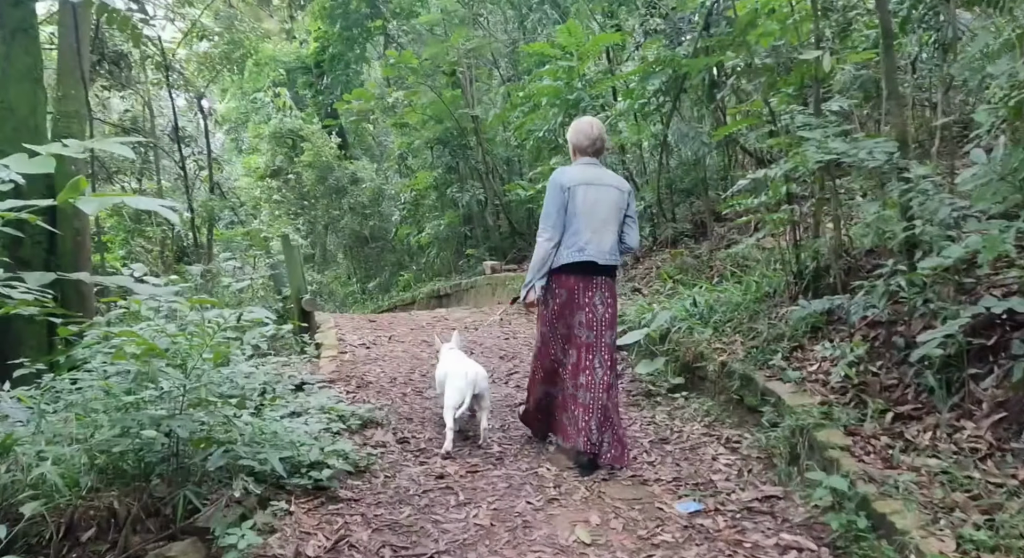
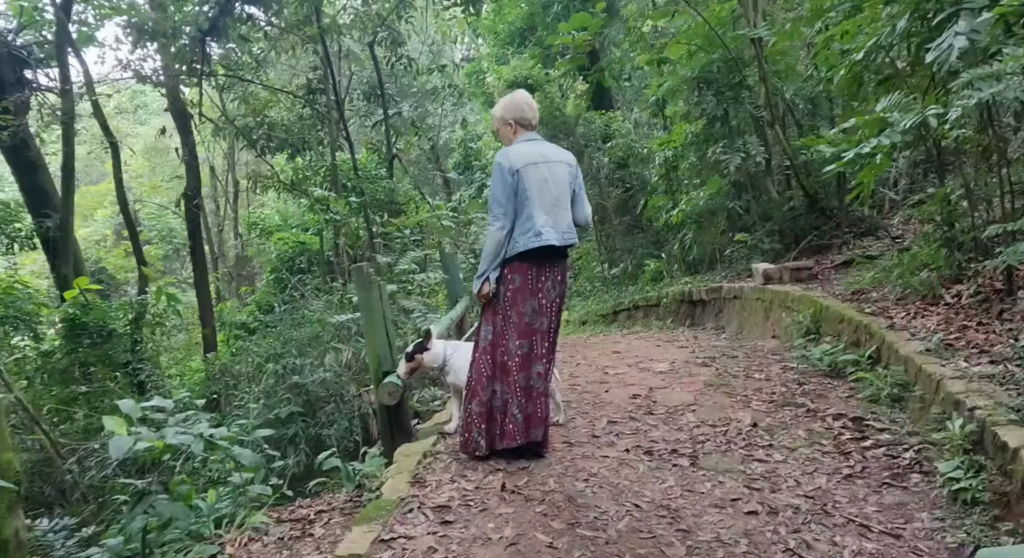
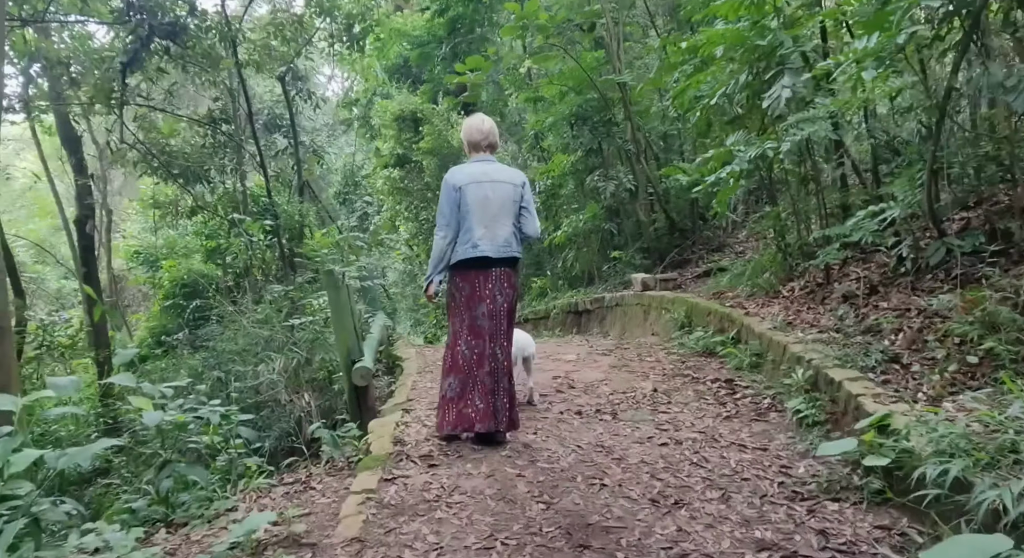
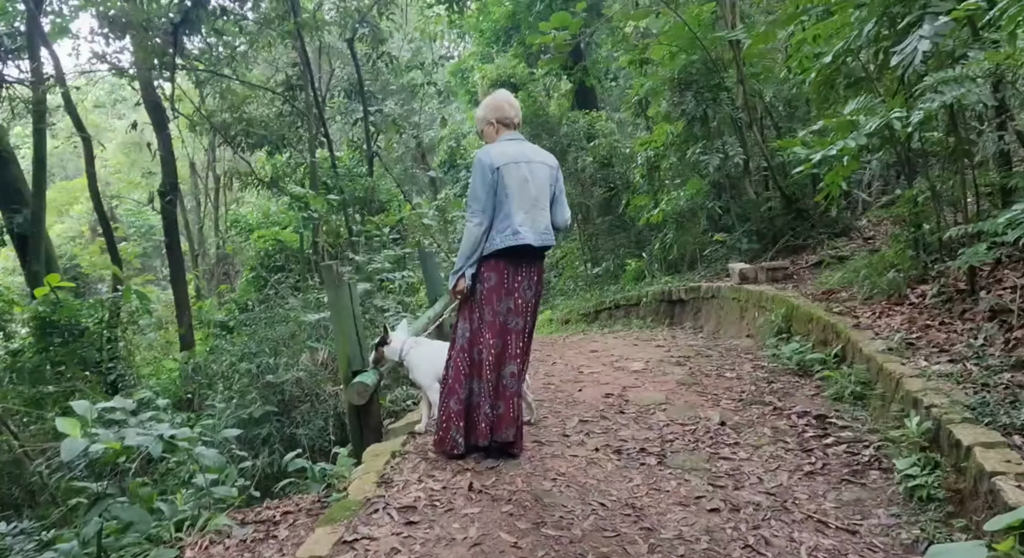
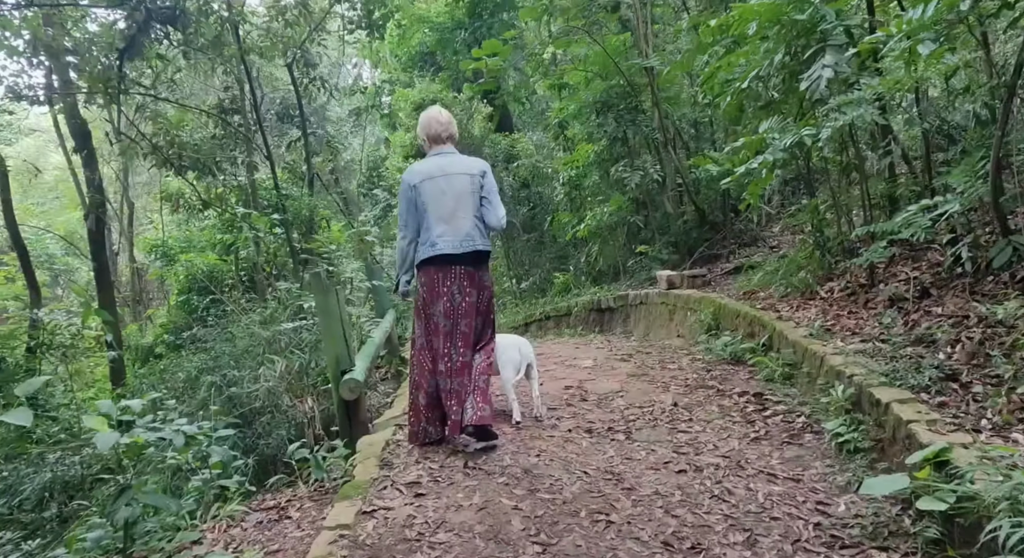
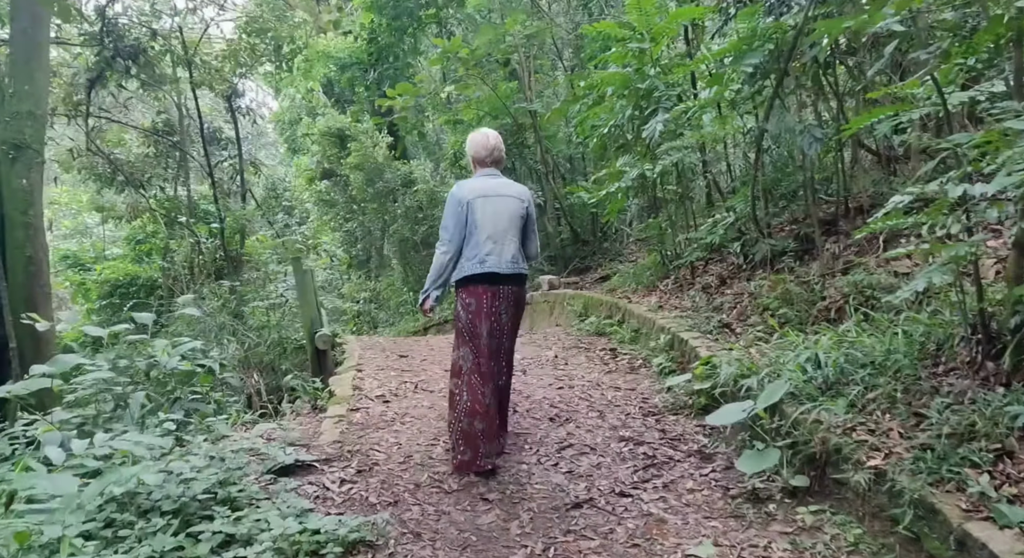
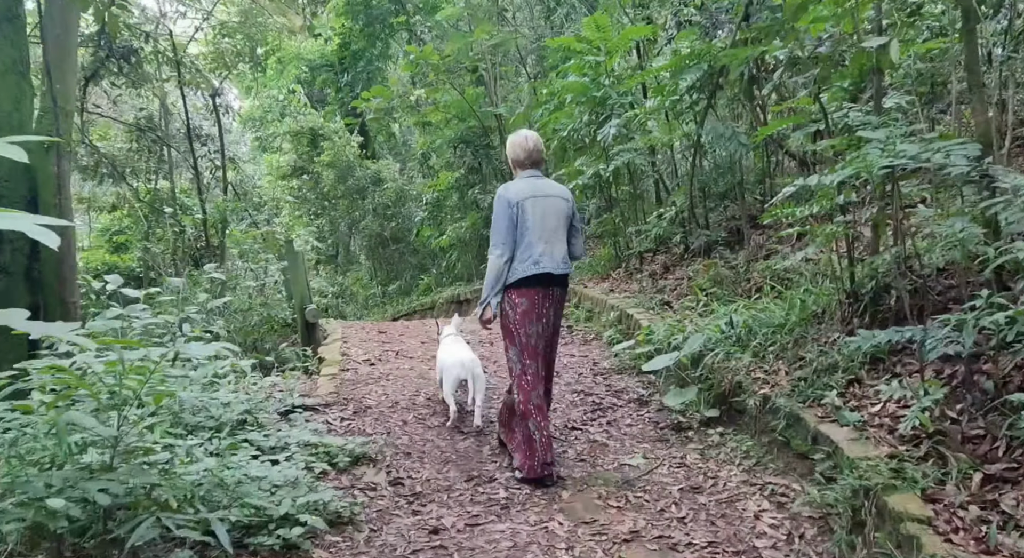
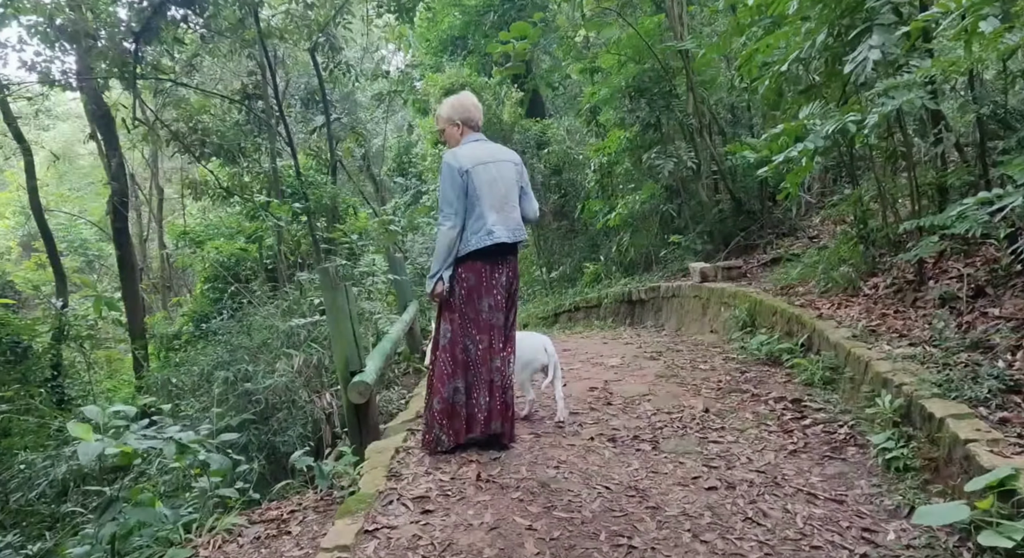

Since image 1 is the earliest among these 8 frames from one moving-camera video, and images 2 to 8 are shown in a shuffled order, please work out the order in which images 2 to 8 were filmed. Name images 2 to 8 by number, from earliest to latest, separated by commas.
7, 6, 3, 5, 8, 2, 4
